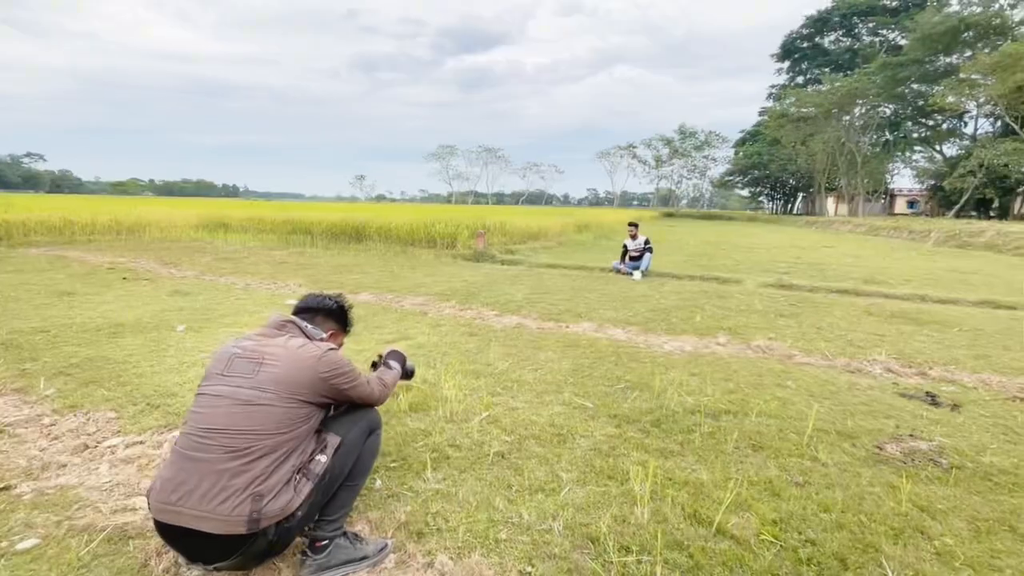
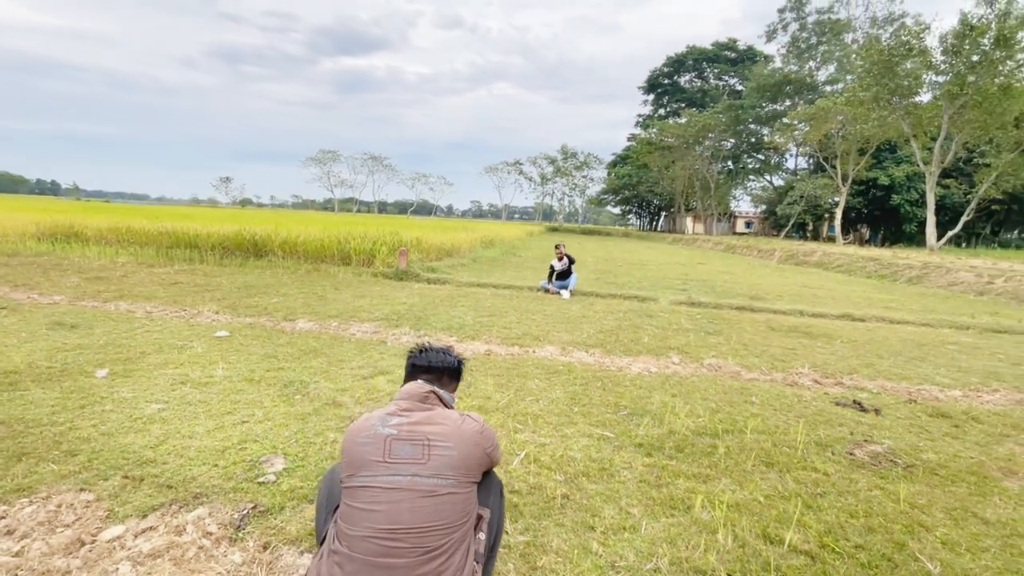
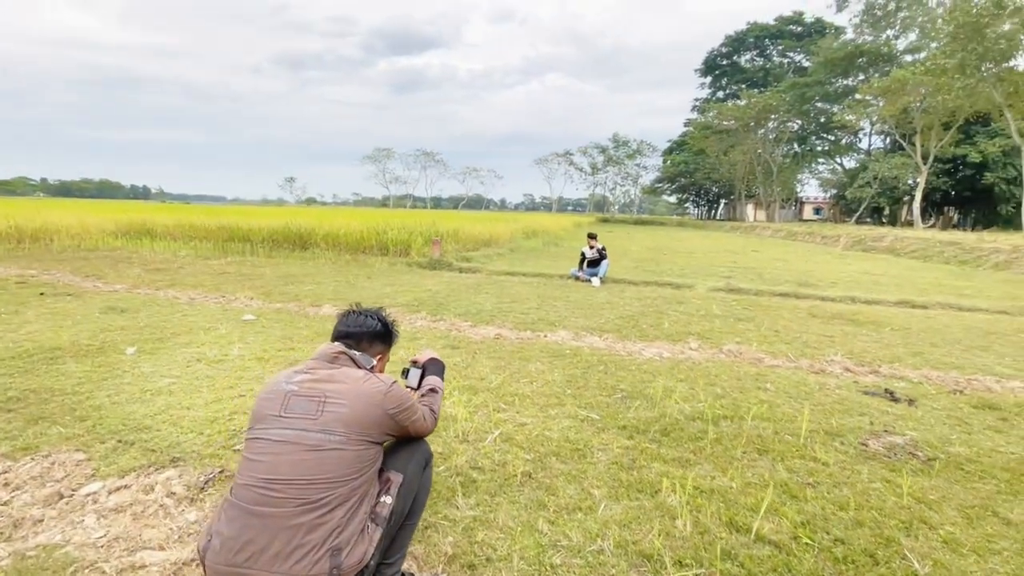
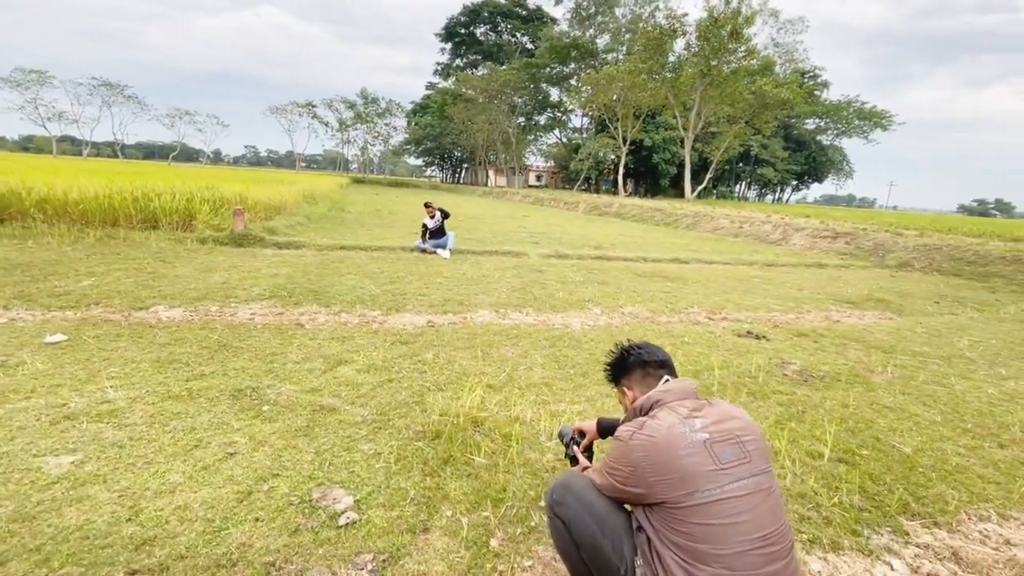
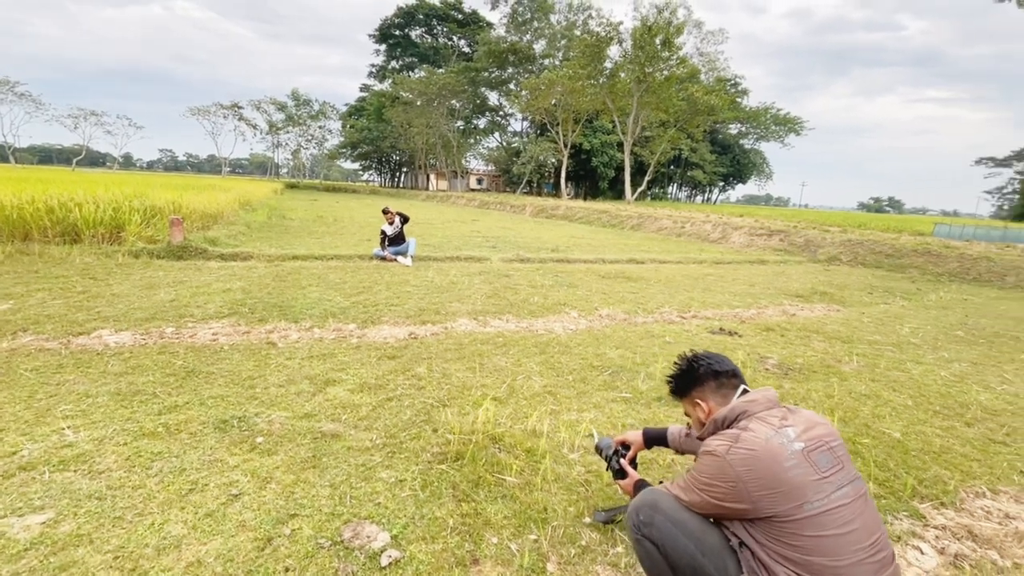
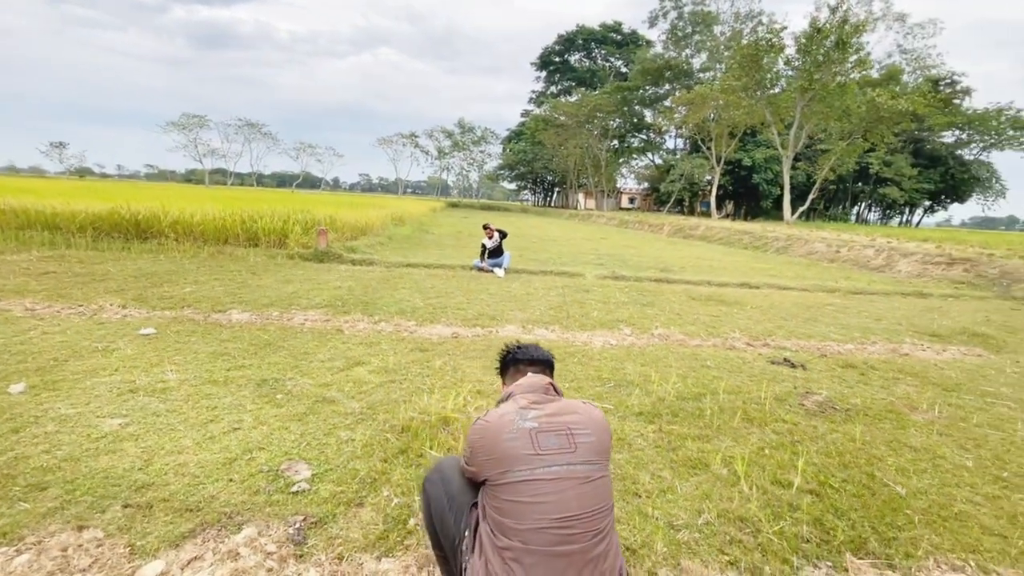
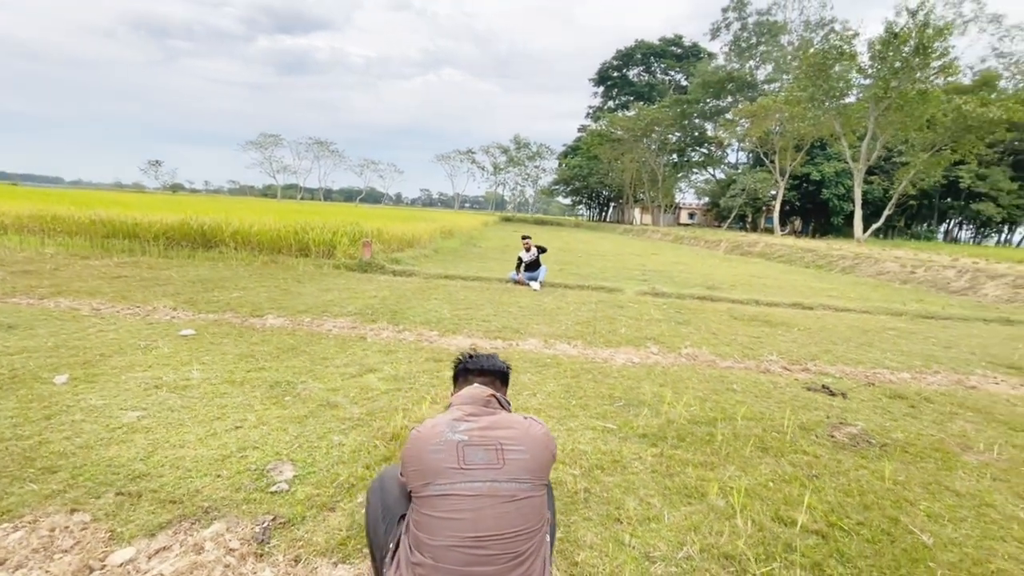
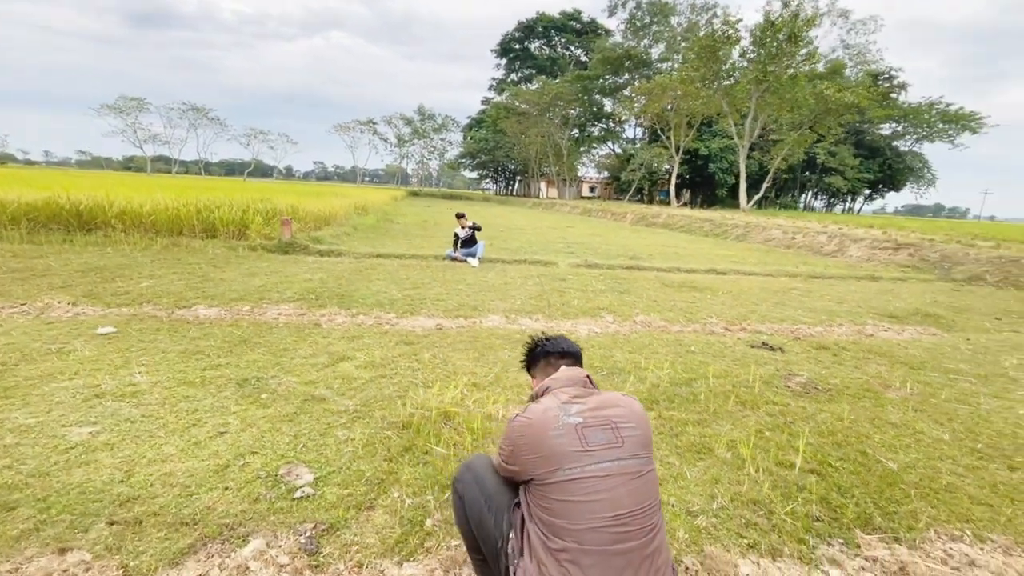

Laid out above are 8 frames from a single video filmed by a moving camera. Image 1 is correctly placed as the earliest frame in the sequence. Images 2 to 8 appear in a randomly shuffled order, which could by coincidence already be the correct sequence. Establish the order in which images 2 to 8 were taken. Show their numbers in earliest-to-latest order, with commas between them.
3, 2, 7, 6, 8, 4, 5
